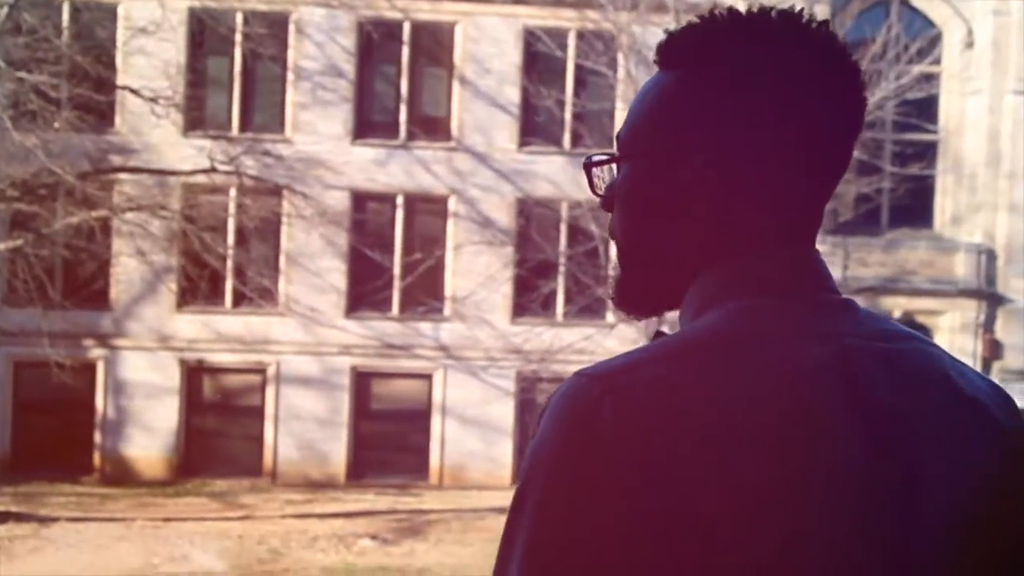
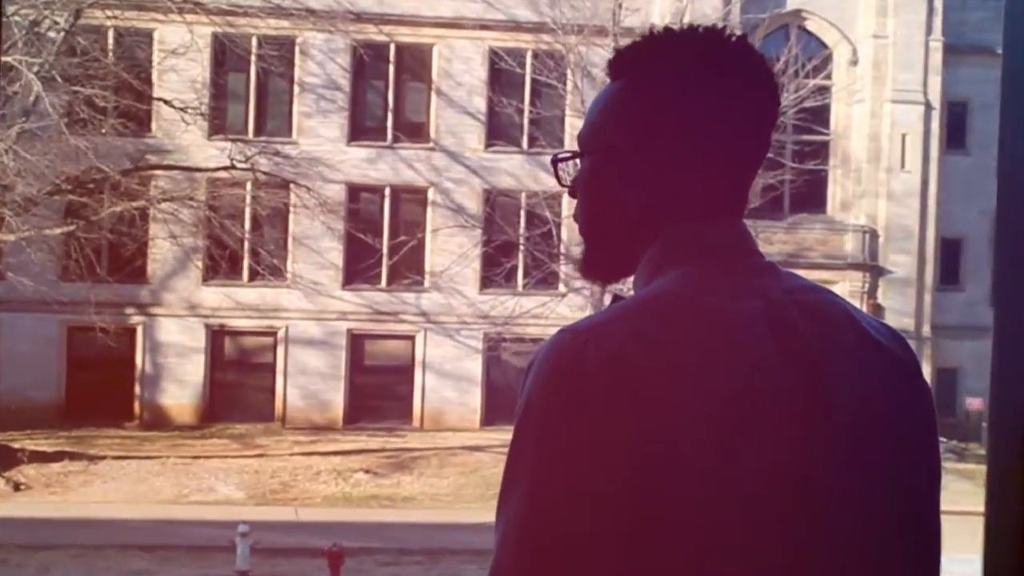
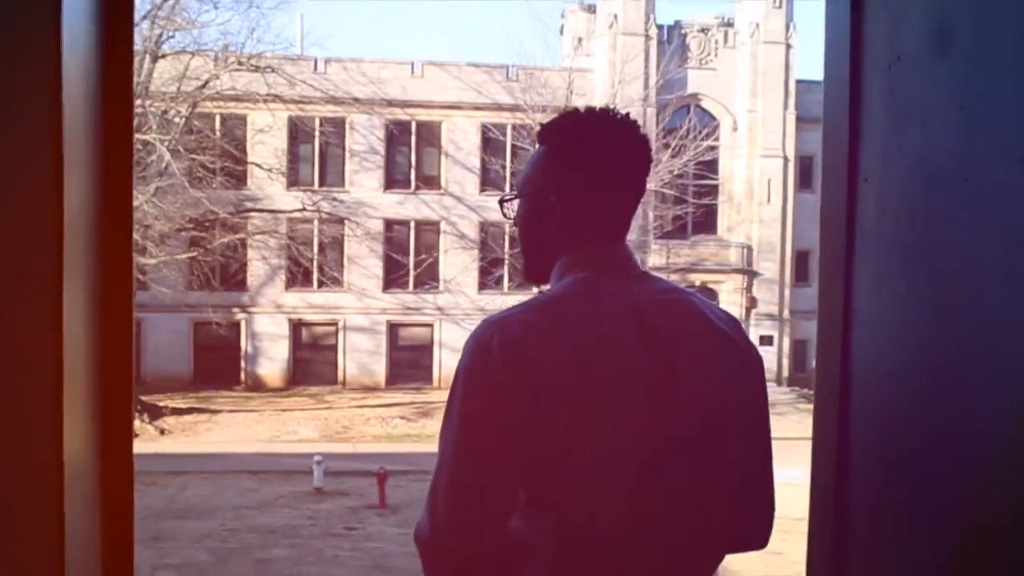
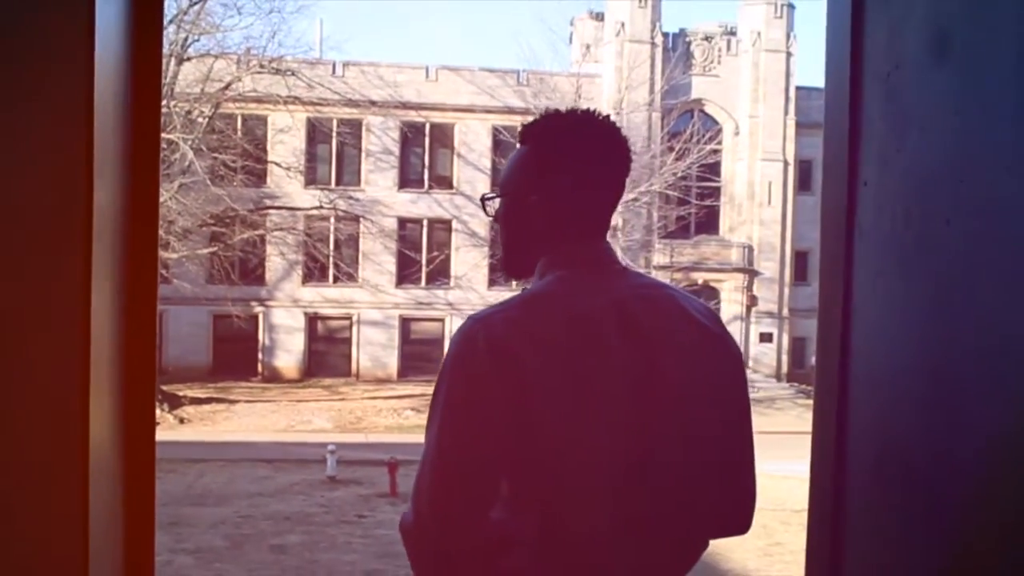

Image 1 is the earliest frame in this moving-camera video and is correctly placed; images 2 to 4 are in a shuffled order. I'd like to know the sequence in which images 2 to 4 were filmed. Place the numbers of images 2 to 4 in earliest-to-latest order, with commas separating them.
3, 4, 2
